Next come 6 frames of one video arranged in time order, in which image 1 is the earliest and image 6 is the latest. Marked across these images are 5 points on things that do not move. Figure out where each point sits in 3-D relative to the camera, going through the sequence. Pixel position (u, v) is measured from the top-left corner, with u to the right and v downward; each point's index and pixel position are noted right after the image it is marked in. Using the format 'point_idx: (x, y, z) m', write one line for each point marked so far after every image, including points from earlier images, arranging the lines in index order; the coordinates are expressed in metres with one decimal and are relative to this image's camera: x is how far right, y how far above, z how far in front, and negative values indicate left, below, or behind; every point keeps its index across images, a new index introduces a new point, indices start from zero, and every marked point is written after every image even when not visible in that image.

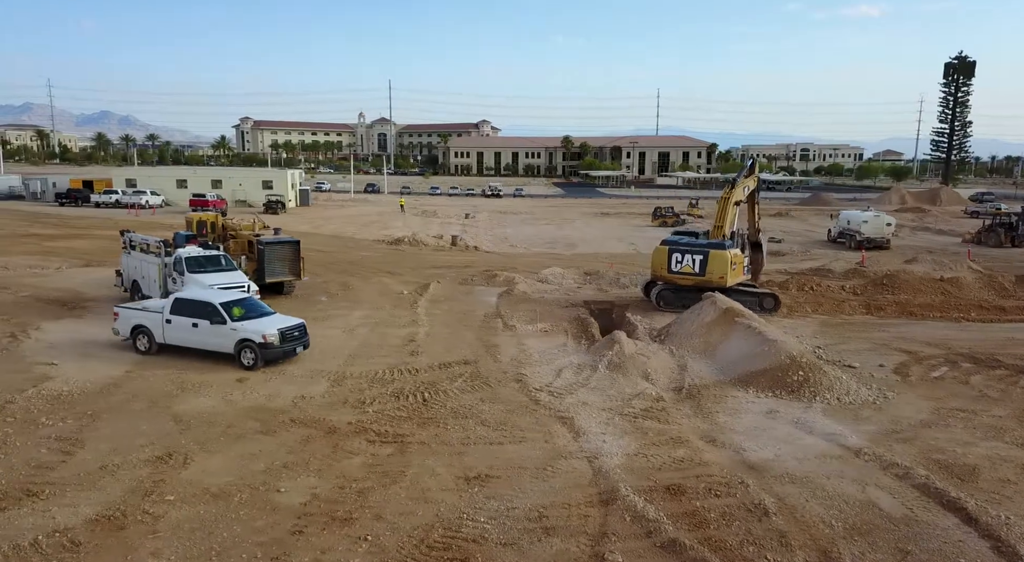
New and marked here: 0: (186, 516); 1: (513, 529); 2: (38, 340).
0: (-3.6, -2.6, +7.8) m
1: (0.0, -2.7, +7.6) m
2: (-11.1, -1.3, +16.2) m
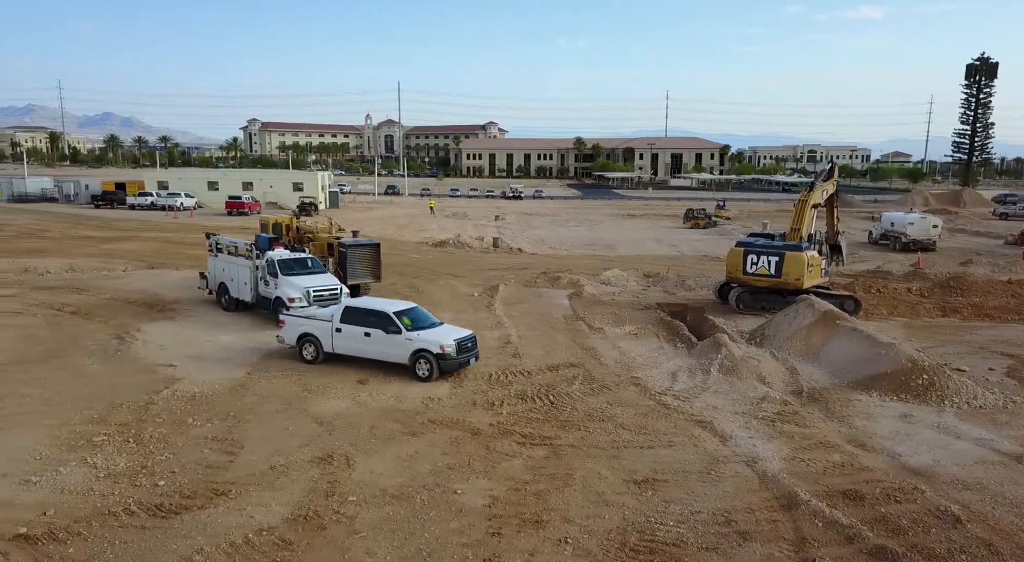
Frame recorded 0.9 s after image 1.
0: (-1.5, -2.7, +7.9) m
1: (+2.1, -2.7, +7.6) m
2: (-8.8, -1.4, +16.6) m
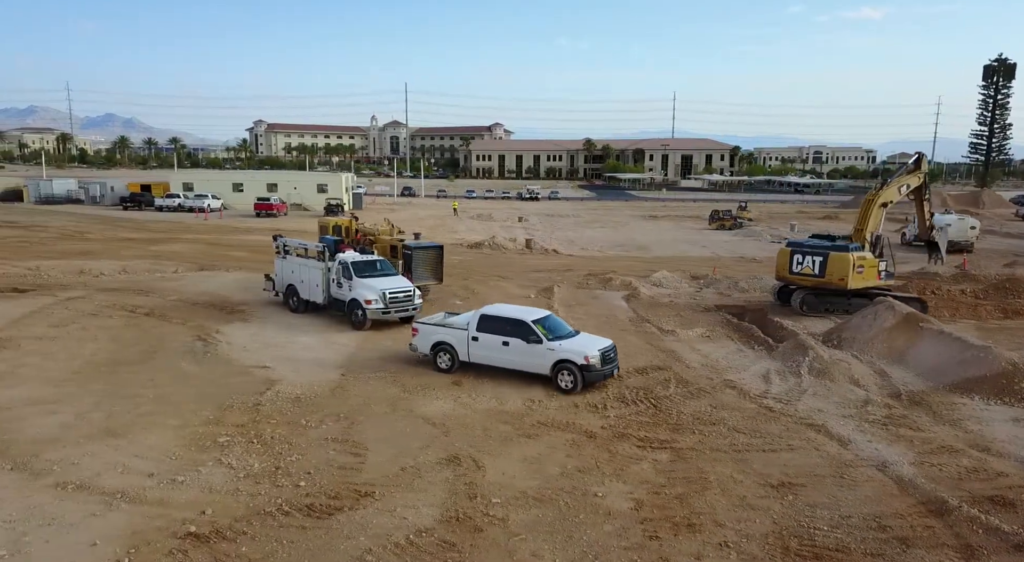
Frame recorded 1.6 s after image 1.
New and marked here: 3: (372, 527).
0: (+0.2, -2.7, +7.9) m
1: (+3.8, -2.8, +7.5) m
2: (-6.9, -1.4, +16.8) m
3: (-1.5, -2.7, +7.7) m
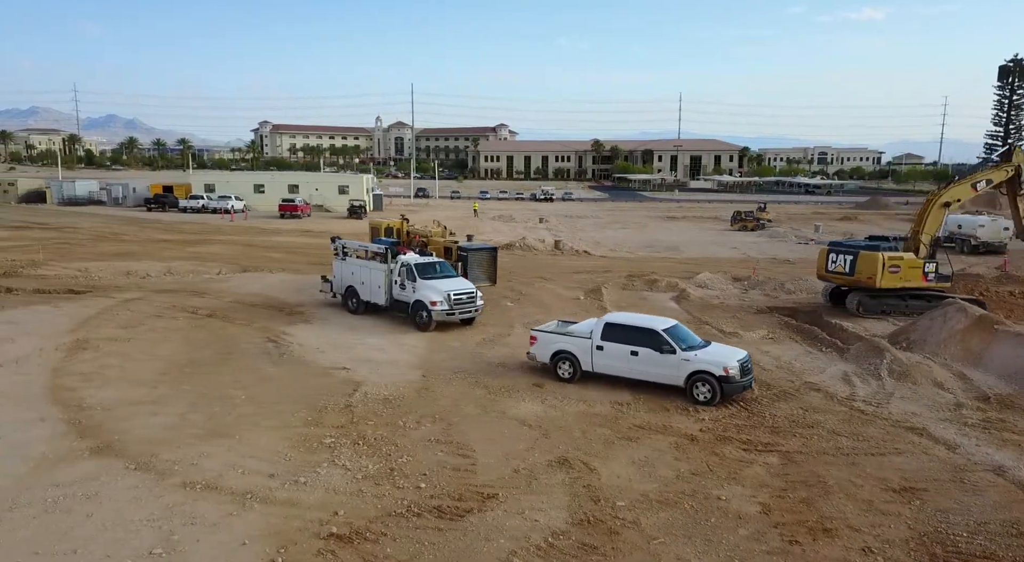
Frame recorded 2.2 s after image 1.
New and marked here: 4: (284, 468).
0: (+1.7, -2.7, +7.9) m
1: (+5.3, -2.8, +7.4) m
2: (-5.2, -1.4, +16.9) m
3: (0.0, -2.7, +7.7) m
4: (-3.0, -2.5, +9.2) m
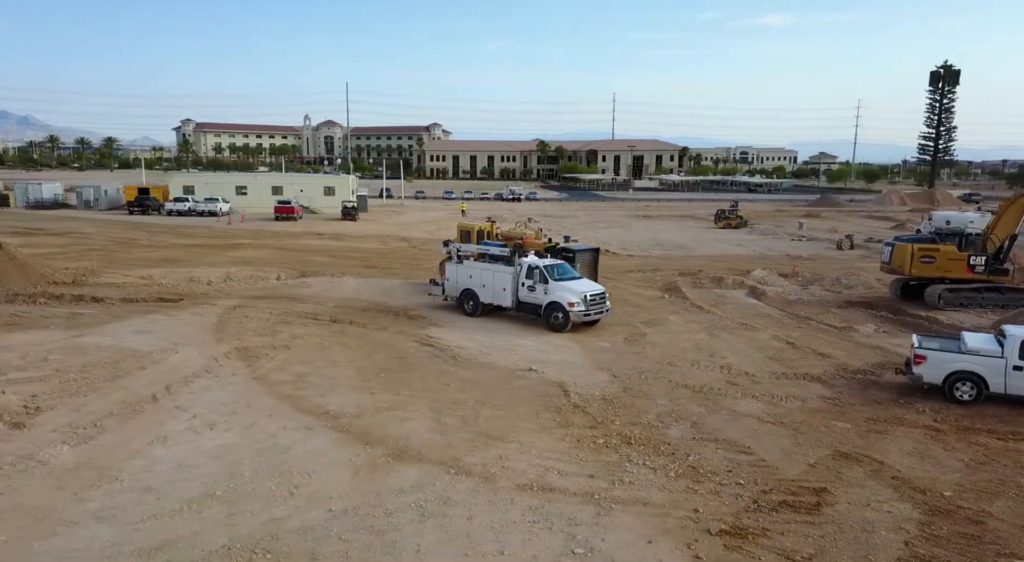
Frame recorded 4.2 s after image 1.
0: (+5.8, -2.7, +8.2) m
1: (+9.4, -2.7, +7.9) m
2: (-1.5, -1.5, +16.9) m
3: (+4.1, -2.7, +7.9) m
4: (+1.1, -2.5, +9.3) m
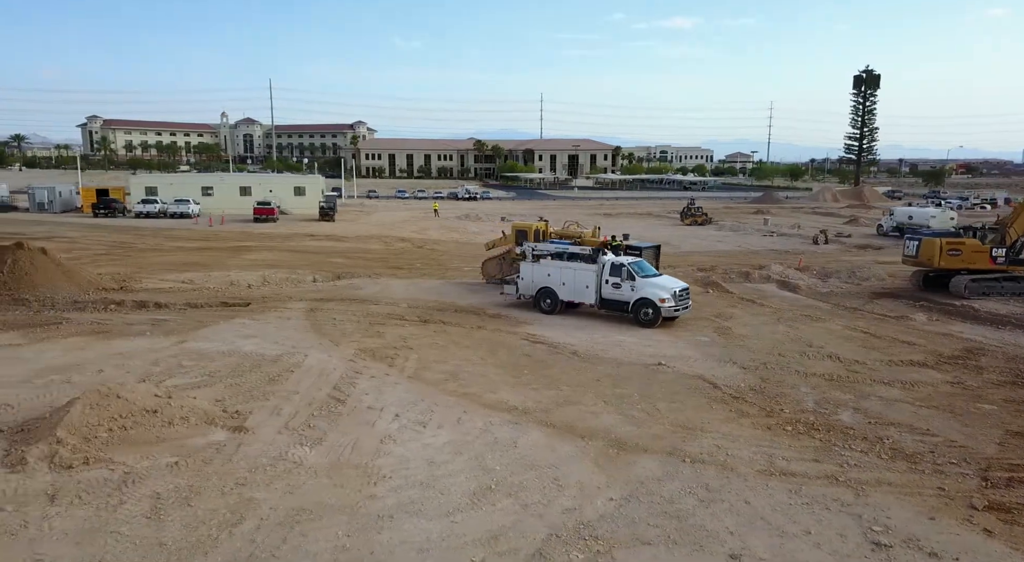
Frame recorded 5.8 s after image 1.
0: (+9.0, -2.5, +9.0) m
1: (+12.6, -2.5, +8.9) m
2: (+1.1, -1.5, +17.2) m
3: (+7.2, -2.6, +8.6) m
4: (+4.1, -2.4, +9.8) m
